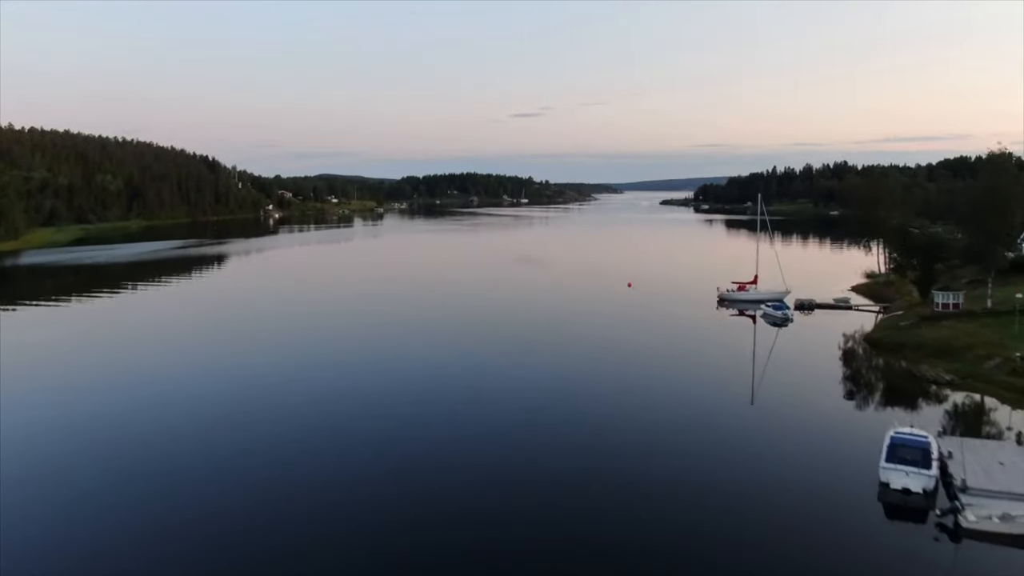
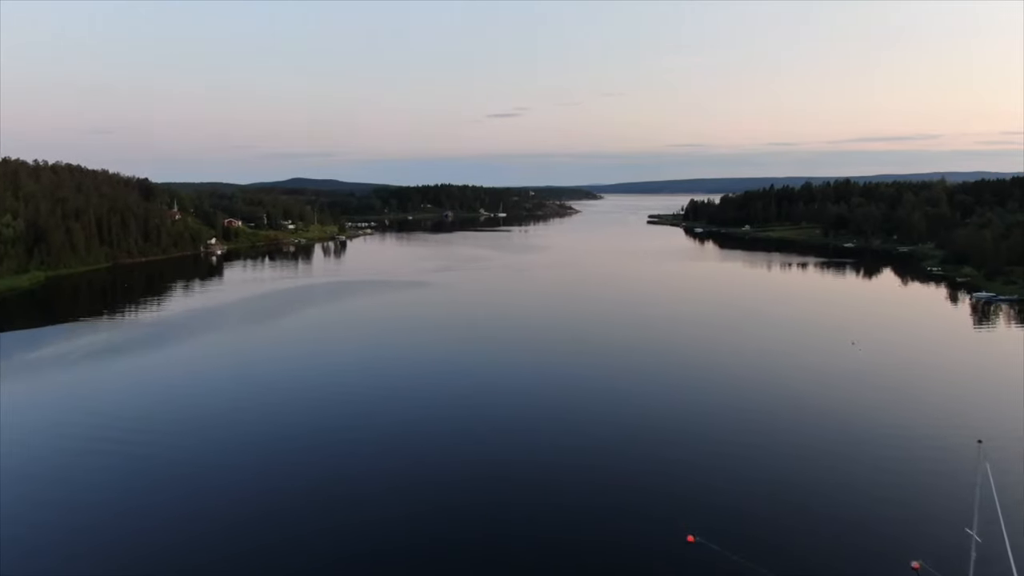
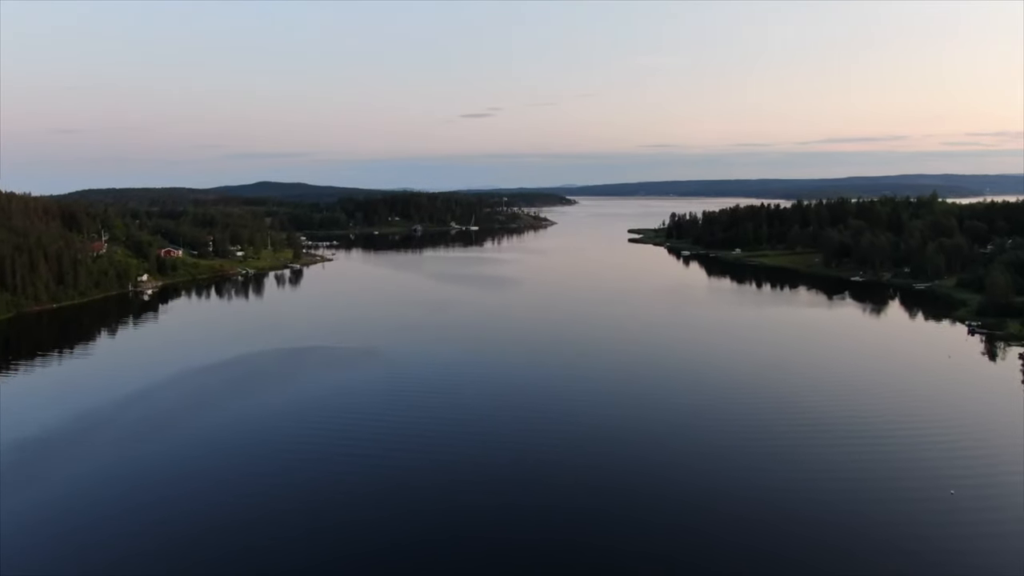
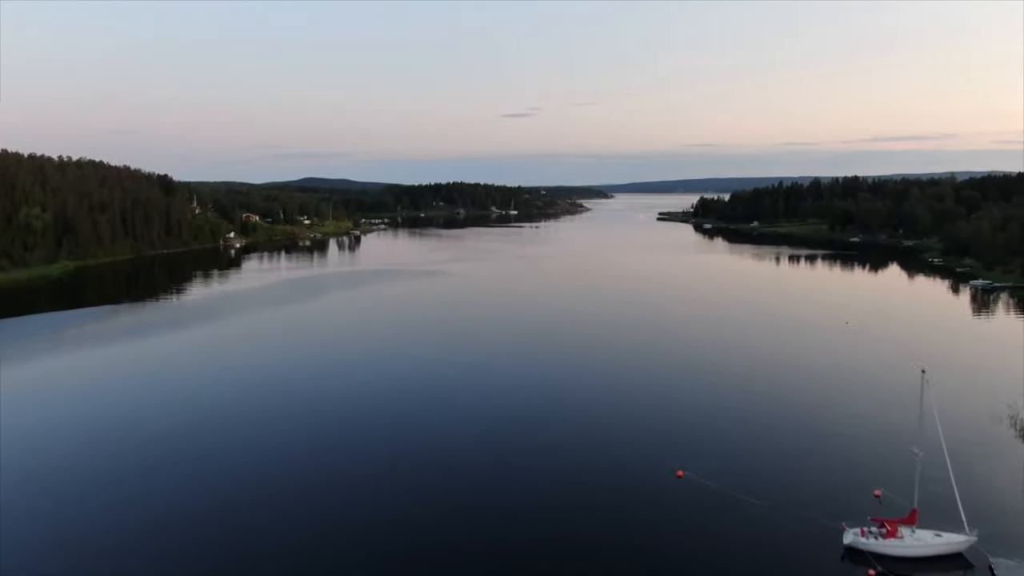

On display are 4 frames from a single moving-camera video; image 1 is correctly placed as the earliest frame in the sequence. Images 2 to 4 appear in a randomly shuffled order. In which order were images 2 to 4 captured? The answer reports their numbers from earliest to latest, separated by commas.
4, 2, 3
